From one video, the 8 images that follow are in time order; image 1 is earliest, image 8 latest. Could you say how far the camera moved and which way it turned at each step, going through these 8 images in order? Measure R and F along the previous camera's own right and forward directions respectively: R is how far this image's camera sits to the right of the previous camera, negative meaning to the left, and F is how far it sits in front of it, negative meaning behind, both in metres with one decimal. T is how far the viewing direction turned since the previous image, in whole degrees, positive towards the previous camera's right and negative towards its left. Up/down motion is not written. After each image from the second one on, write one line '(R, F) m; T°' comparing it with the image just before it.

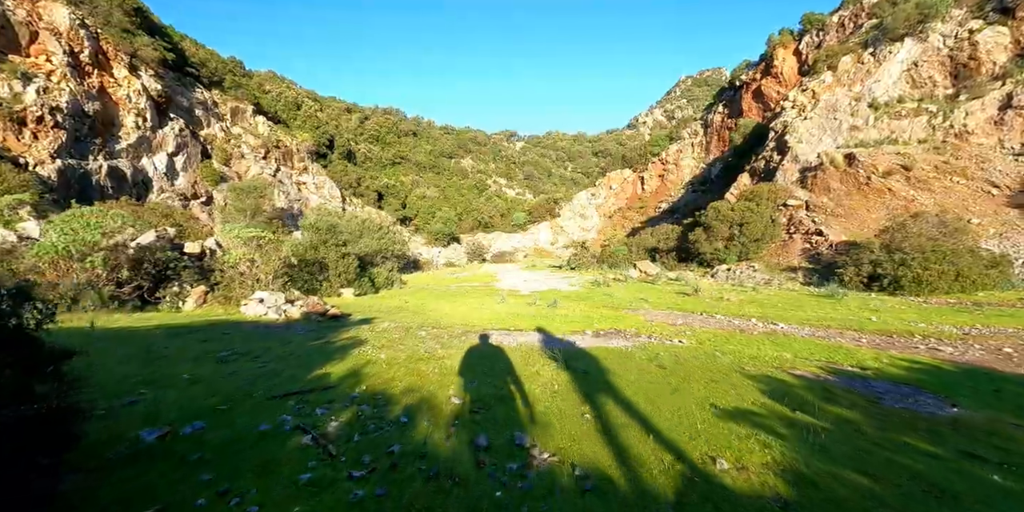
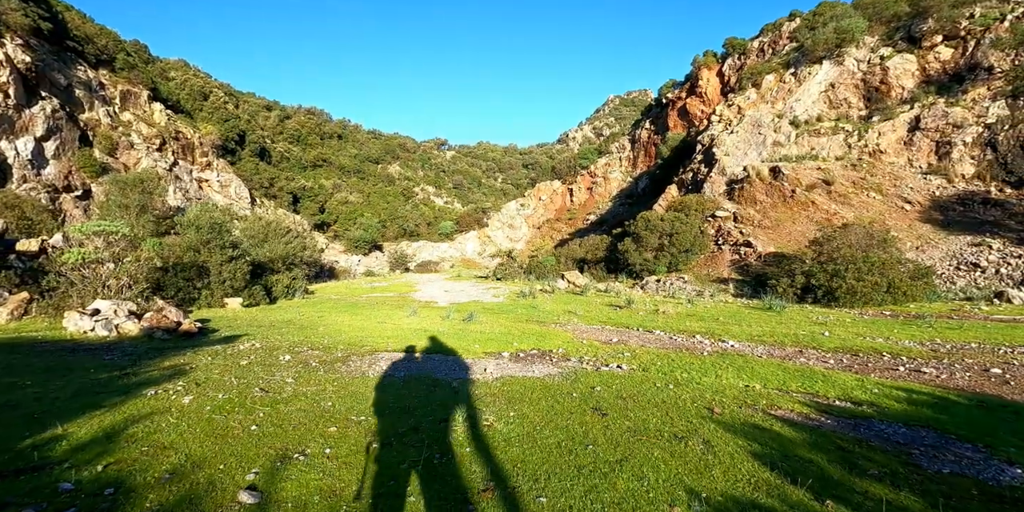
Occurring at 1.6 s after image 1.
(+0.9, +3.1) m; +8°
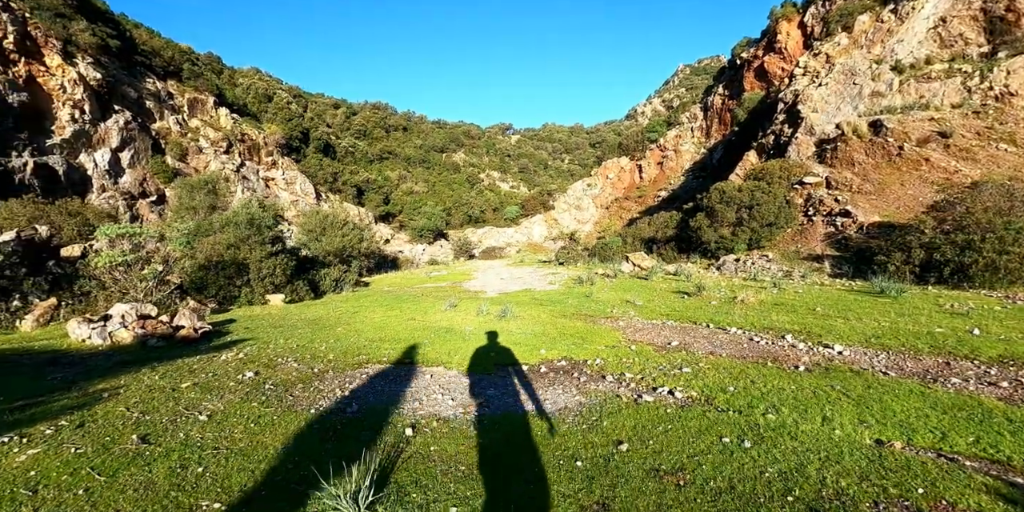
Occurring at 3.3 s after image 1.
(+1.1, +2.8) m; -8°
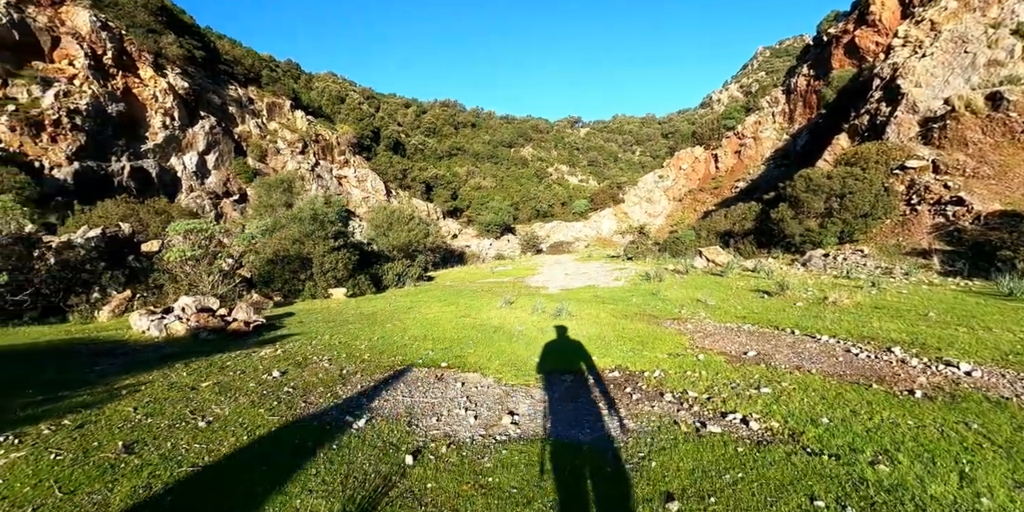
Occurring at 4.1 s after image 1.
(+0.4, +1.2) m; -8°
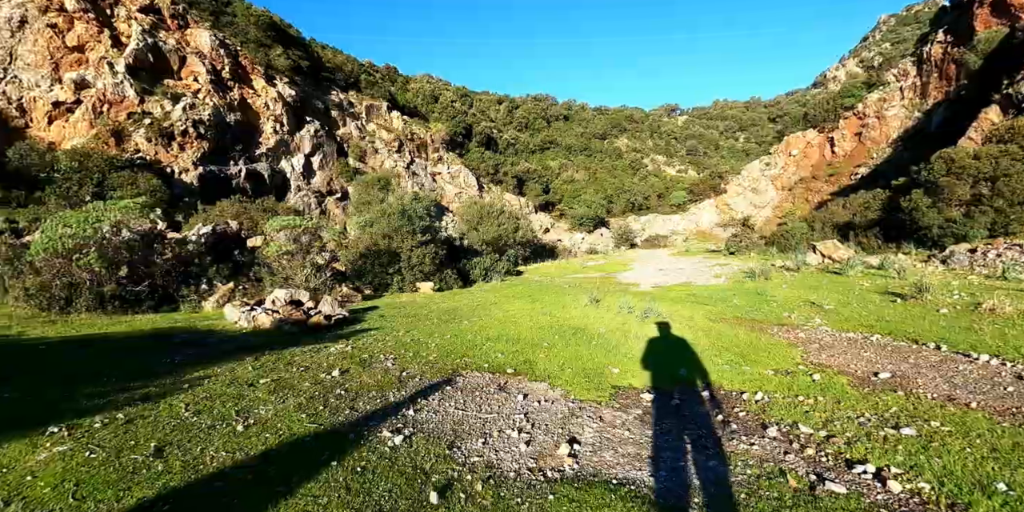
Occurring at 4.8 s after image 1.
(+0.3, +1.0) m; -11°
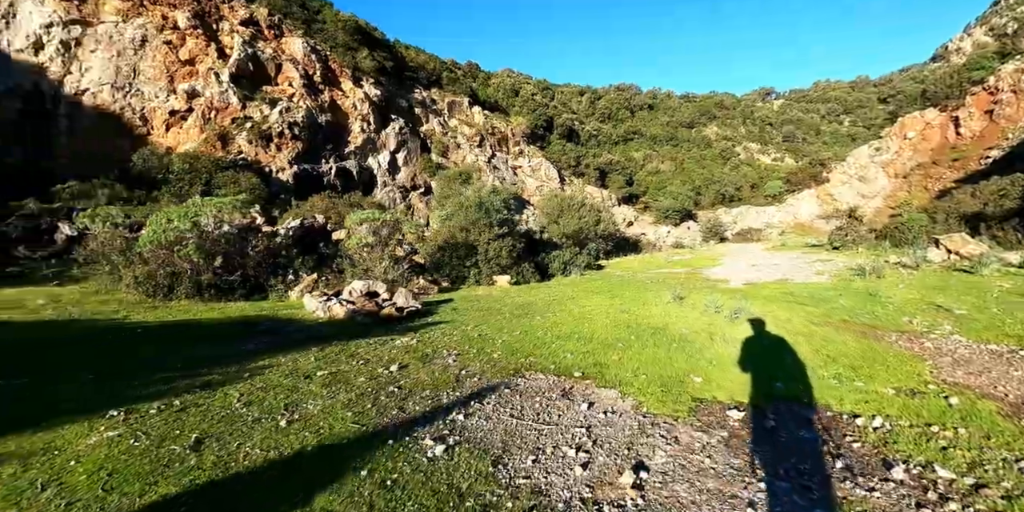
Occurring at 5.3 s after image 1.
(+0.2, +0.8) m; -10°
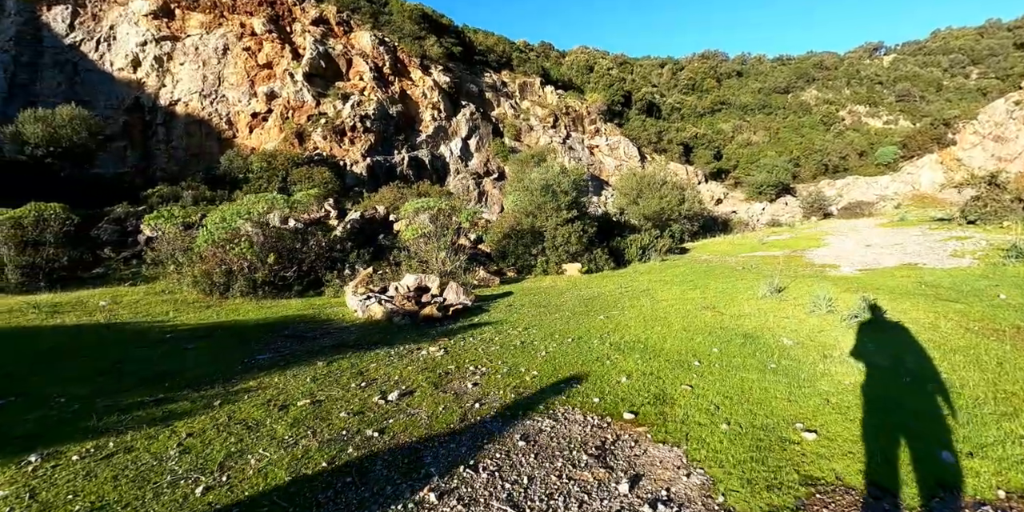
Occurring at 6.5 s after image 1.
(+0.8, +2.0) m; -11°
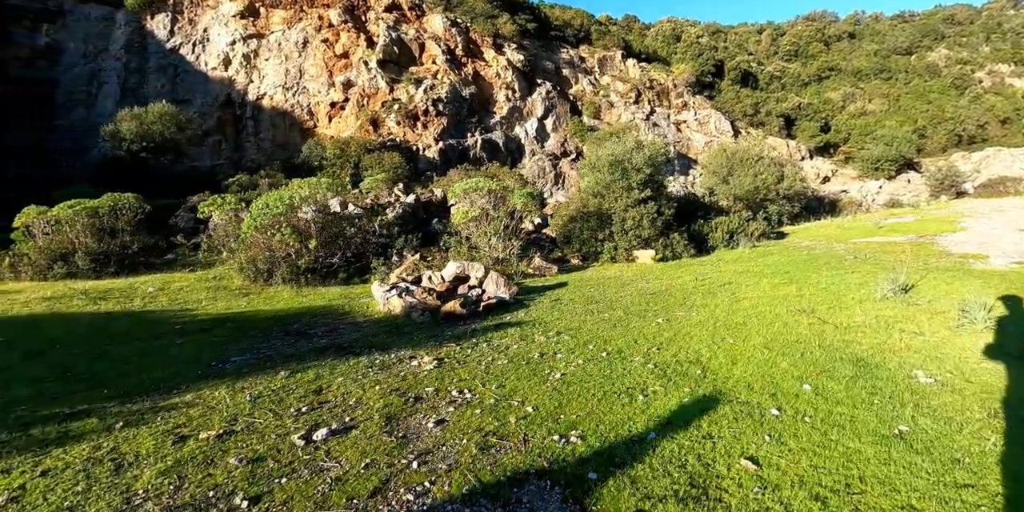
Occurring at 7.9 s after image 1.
(+1.2, +2.1) m; -11°
